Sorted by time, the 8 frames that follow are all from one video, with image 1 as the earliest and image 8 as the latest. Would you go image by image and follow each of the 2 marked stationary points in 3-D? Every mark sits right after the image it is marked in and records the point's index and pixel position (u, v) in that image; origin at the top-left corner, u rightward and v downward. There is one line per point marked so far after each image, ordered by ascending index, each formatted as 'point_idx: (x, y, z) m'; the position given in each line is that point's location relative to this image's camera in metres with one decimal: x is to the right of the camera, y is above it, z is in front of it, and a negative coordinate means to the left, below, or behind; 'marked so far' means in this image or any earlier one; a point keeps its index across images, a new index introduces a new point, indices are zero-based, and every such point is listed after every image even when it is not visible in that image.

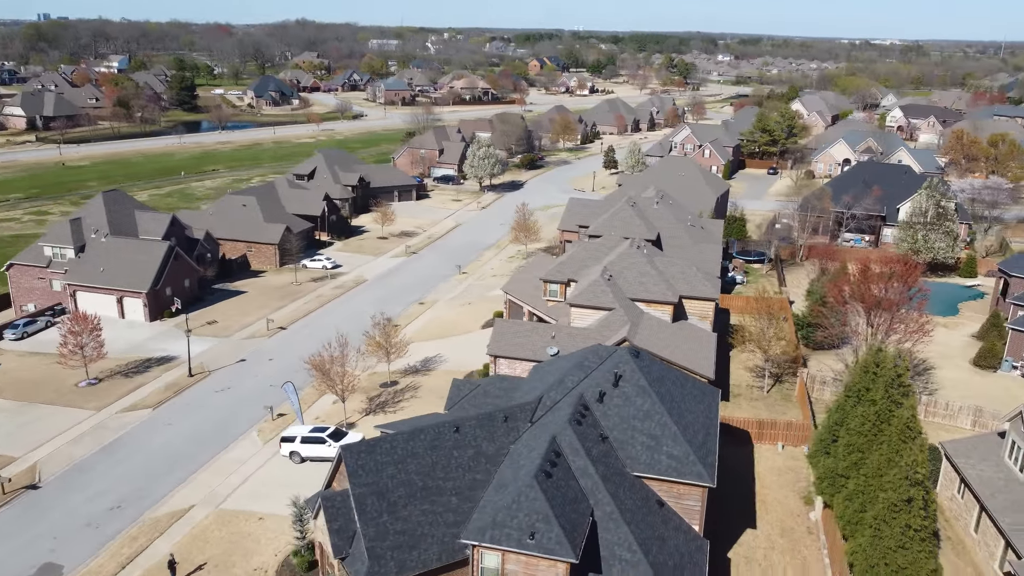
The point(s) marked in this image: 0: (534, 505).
0: (+0.5, -5.0, +18.5) m
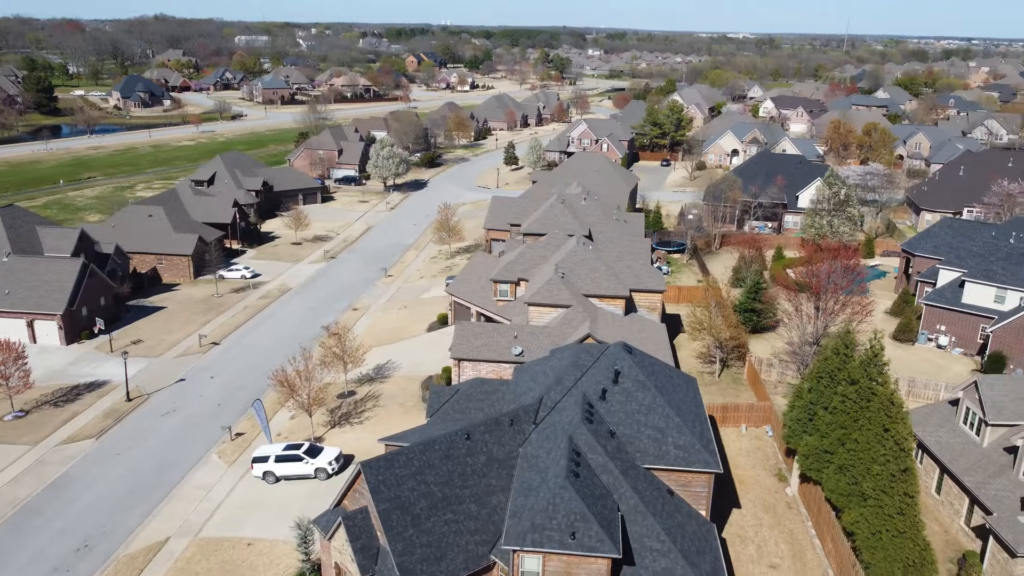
0: (+1.4, -5.1, +18.9) m
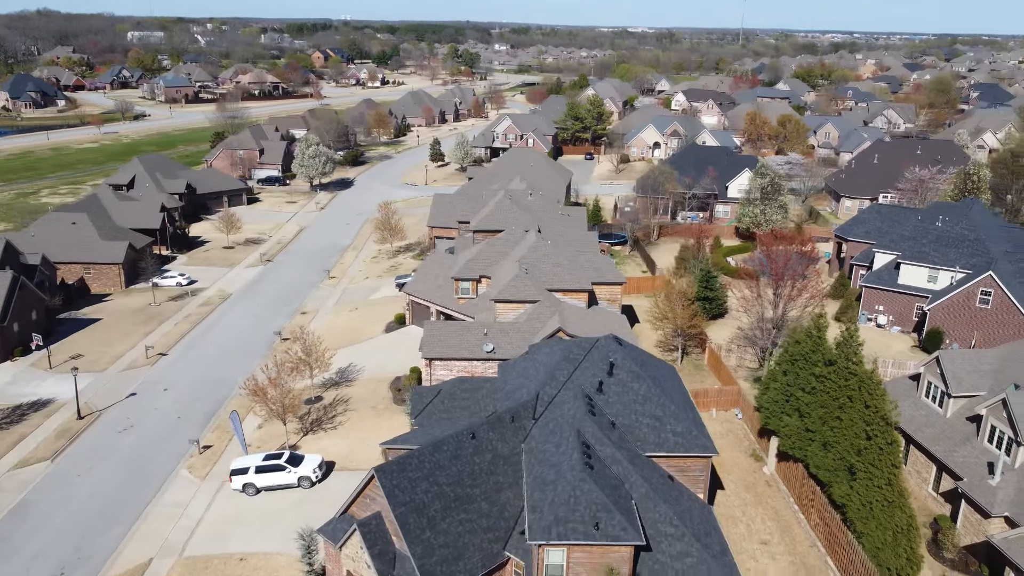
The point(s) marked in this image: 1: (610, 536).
0: (+1.9, -5.0, +19.3) m
1: (+2.3, -5.8, +18.7) m
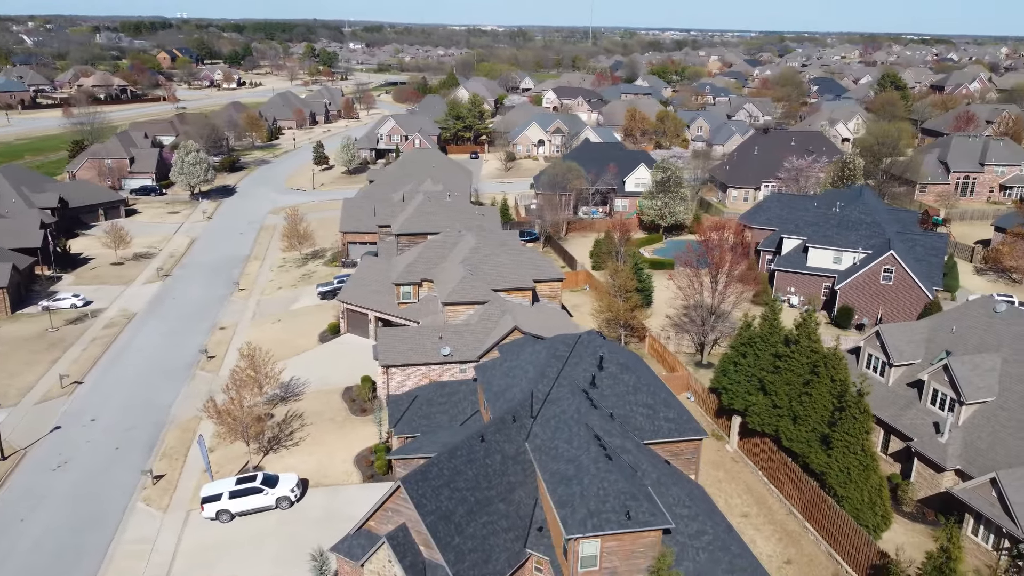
0: (+2.6, -4.9, +20.0) m
1: (+3.1, -5.7, +19.4) m
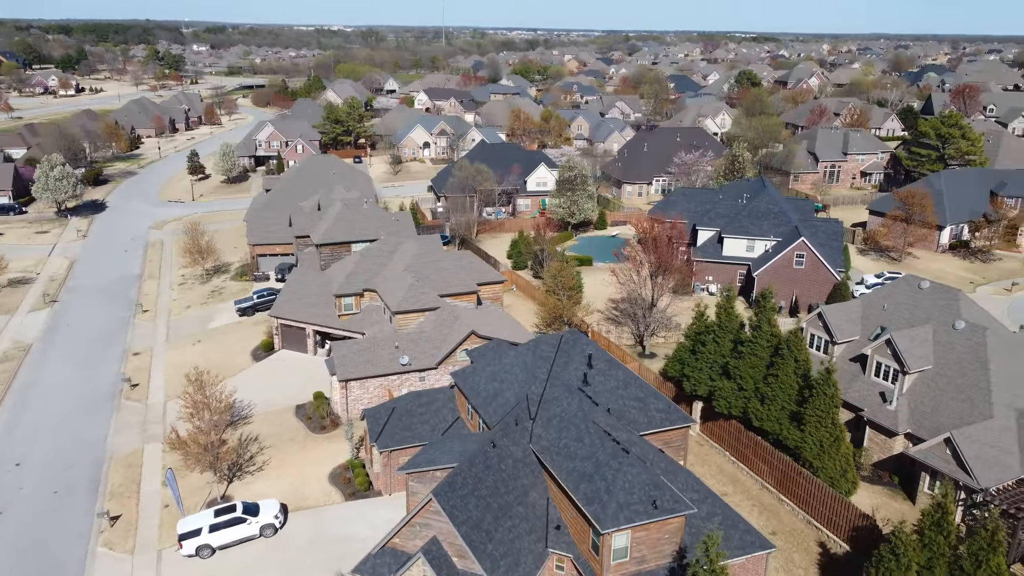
0: (+3.3, -4.9, +20.7) m
1: (+3.9, -5.6, +20.3) m
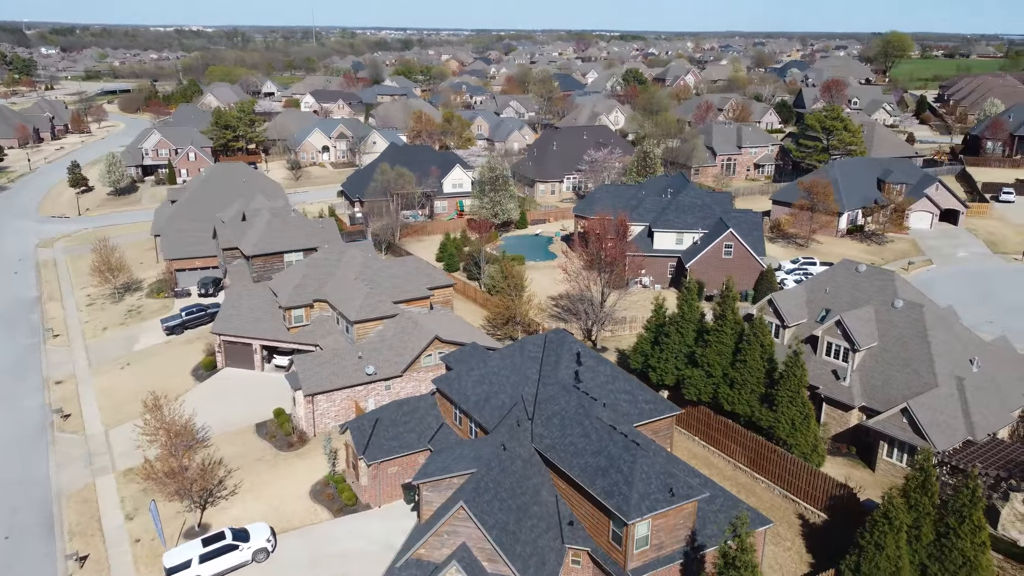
0: (+3.8, -4.8, +21.5) m
1: (+4.5, -5.5, +21.2) m
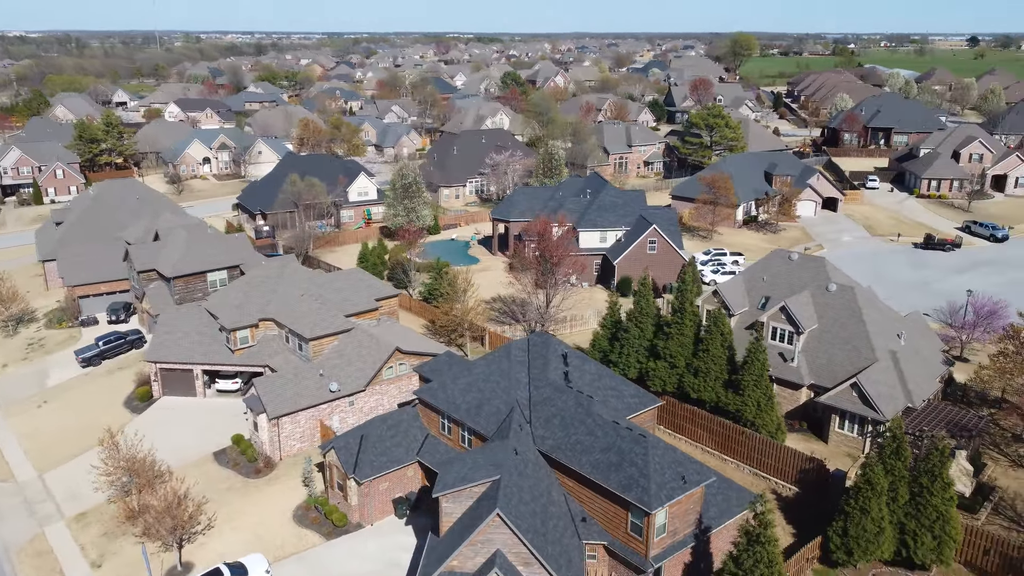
0: (+4.3, -4.8, +22.5) m
1: (+5.1, -5.4, +22.3) m
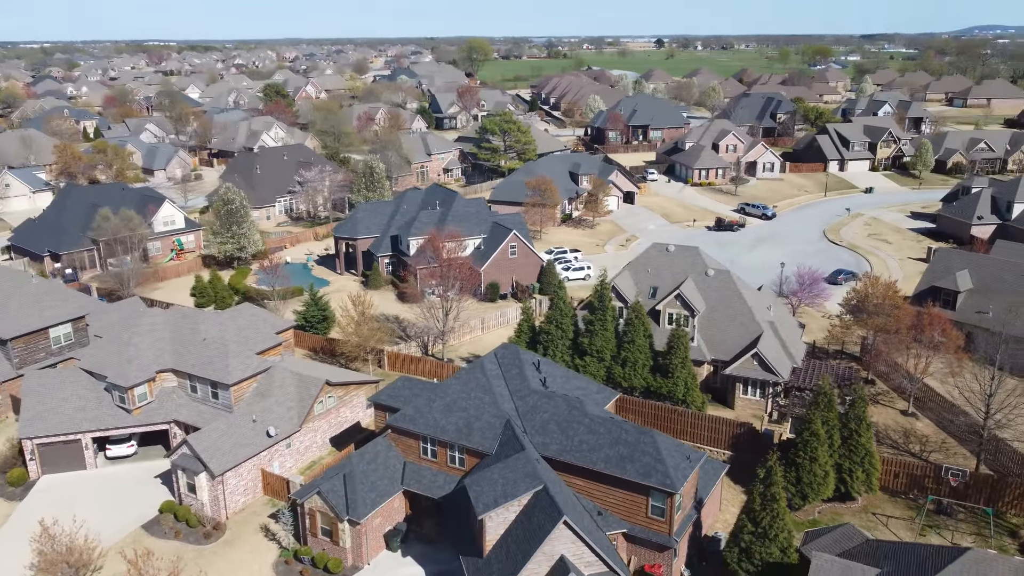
0: (+4.8, -4.8, +24.7) m
1: (+5.7, -5.3, +24.7) m
